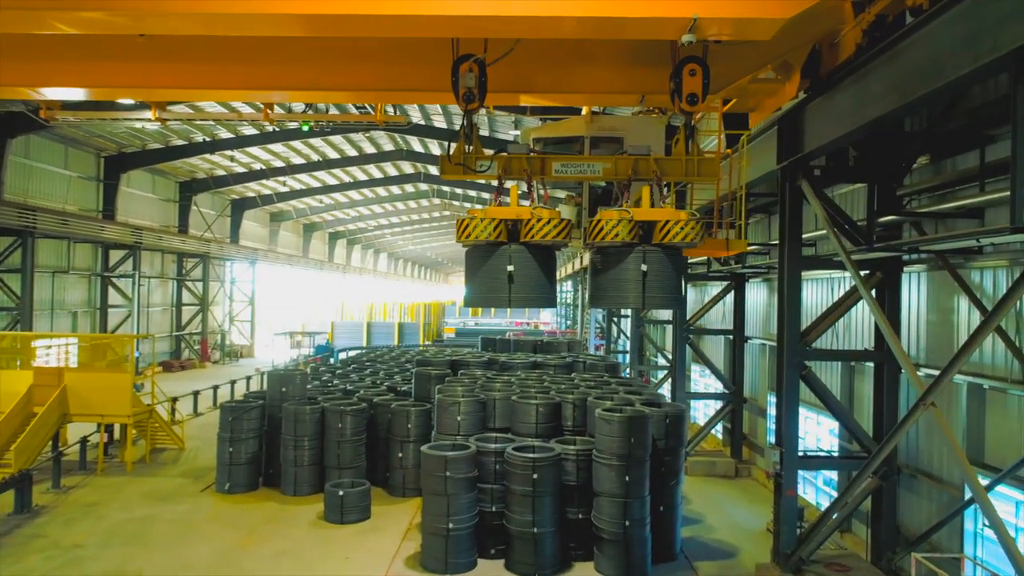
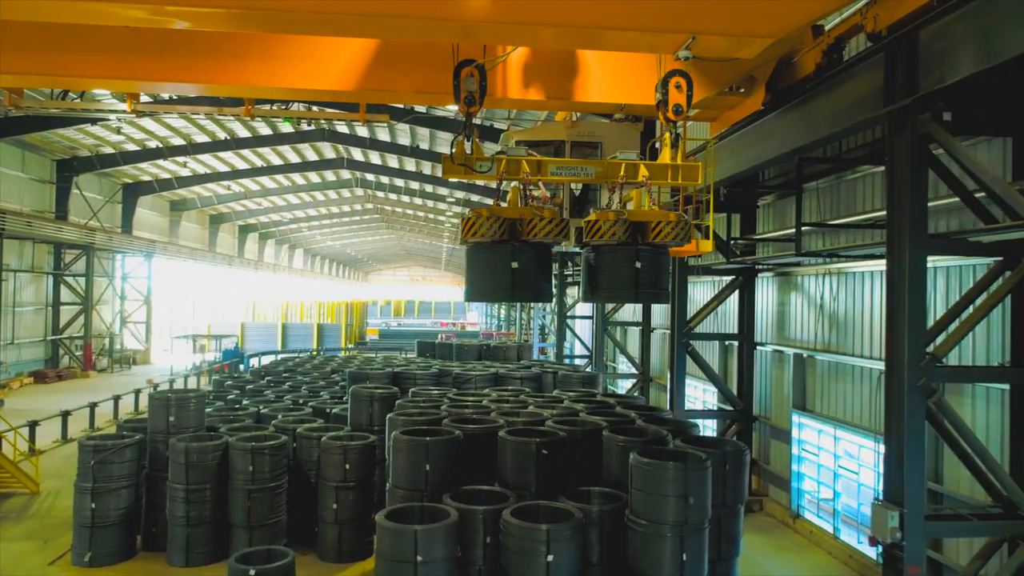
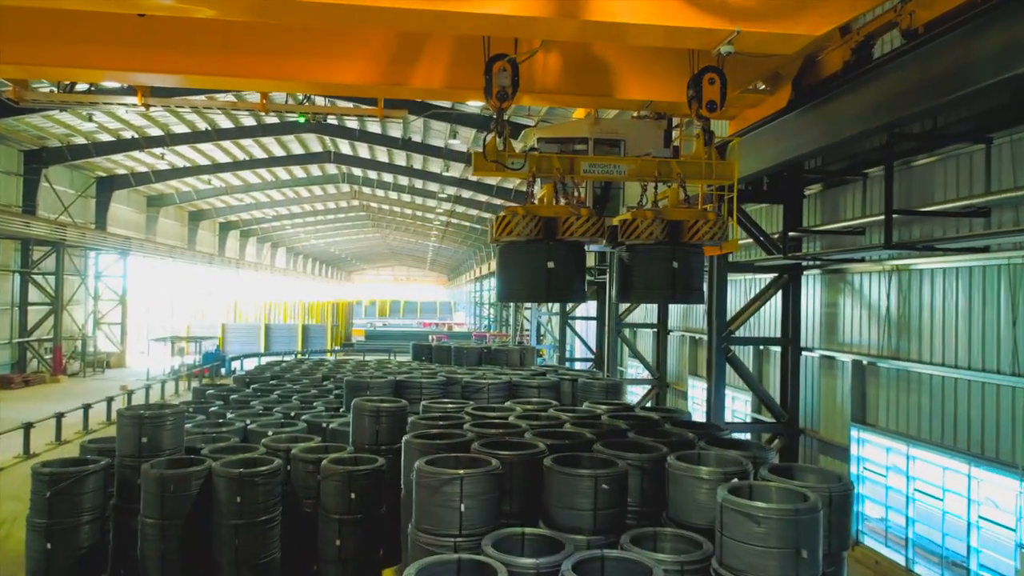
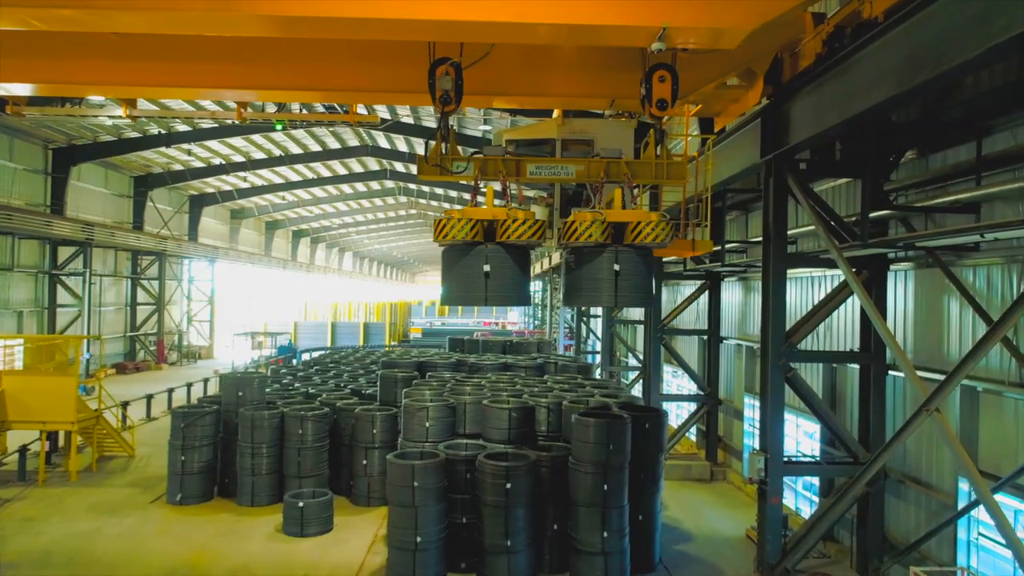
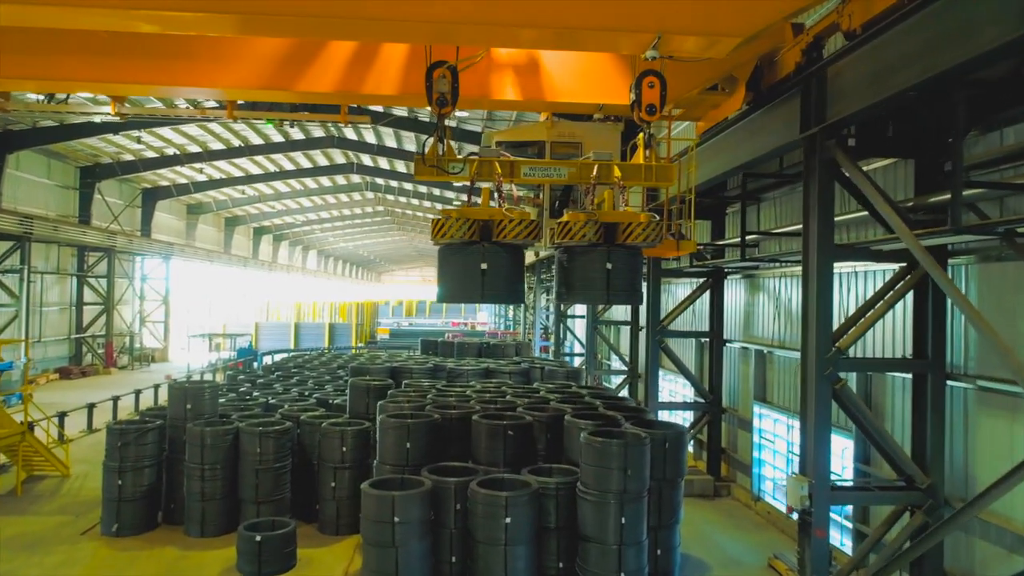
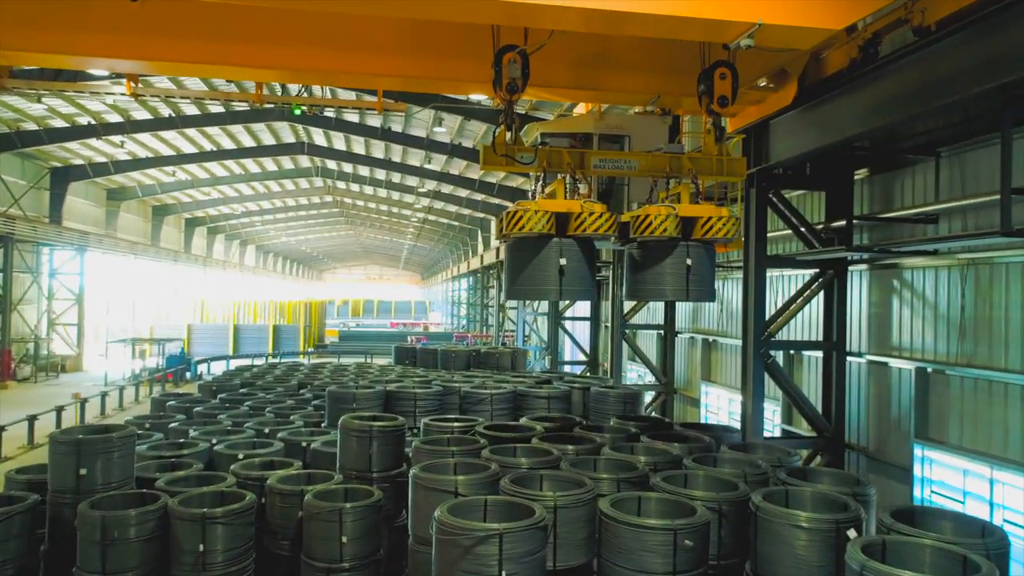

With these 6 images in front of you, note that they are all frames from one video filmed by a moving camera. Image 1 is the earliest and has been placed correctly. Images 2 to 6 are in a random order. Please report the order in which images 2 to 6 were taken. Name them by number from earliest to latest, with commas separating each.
4, 5, 2, 3, 6
